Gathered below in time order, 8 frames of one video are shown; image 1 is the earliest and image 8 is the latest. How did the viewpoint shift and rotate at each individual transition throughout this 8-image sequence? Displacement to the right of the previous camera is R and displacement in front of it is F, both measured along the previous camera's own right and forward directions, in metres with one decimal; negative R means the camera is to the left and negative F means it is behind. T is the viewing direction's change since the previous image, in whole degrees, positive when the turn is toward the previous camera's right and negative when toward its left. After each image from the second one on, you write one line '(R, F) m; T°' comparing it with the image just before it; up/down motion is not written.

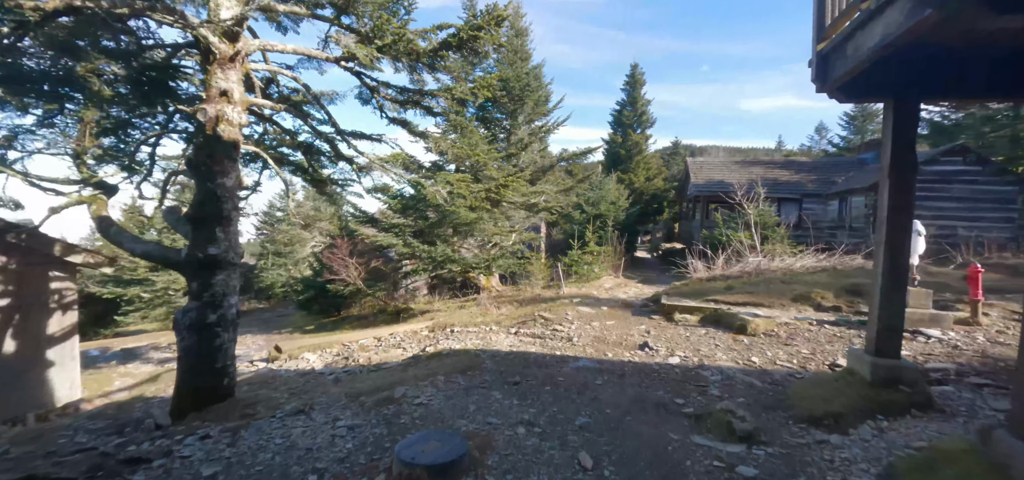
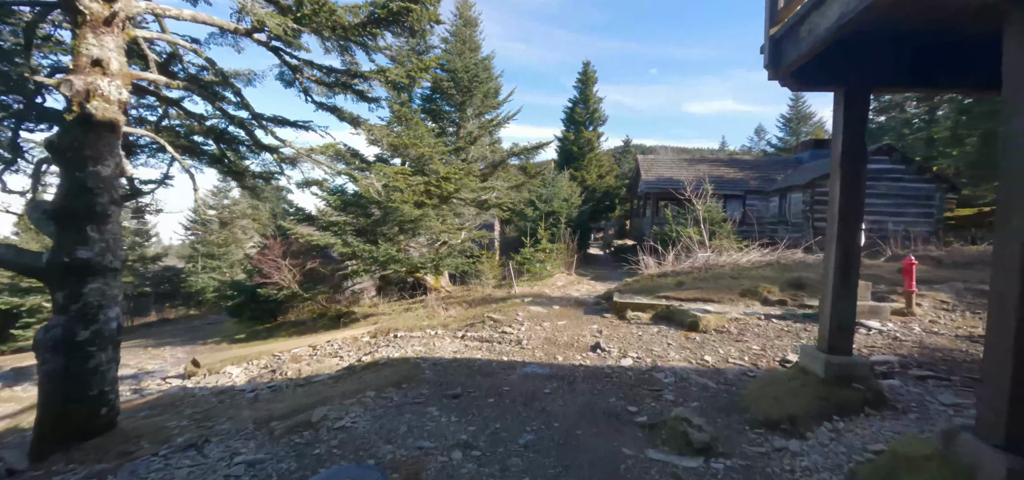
(+0.2, +0.5) m; +6°
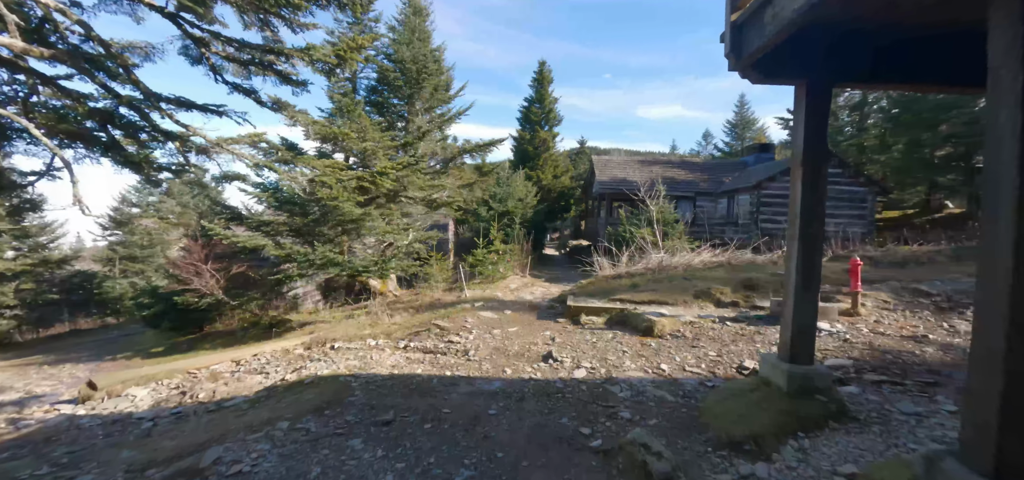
(+0.2, +0.6) m; +6°
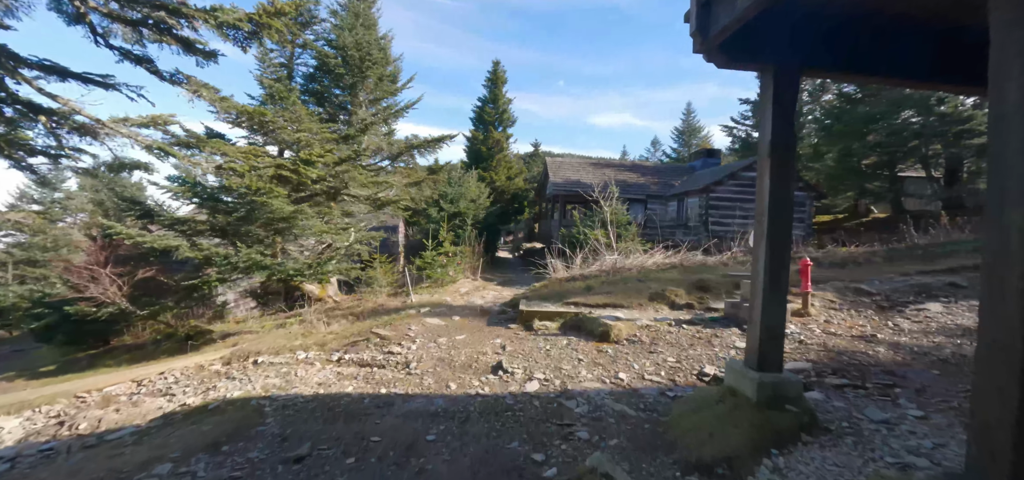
(+0.1, +0.6) m; +6°
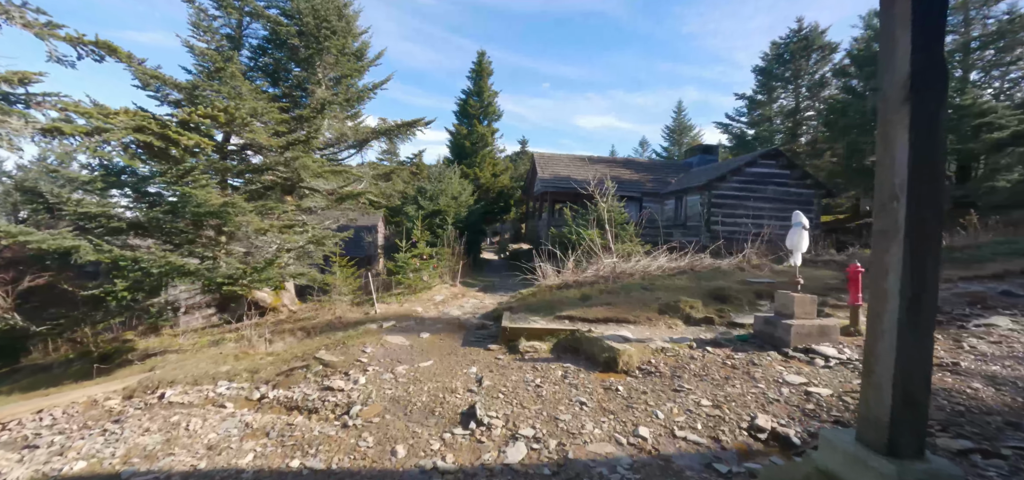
(+0.1, +1.6) m; +2°
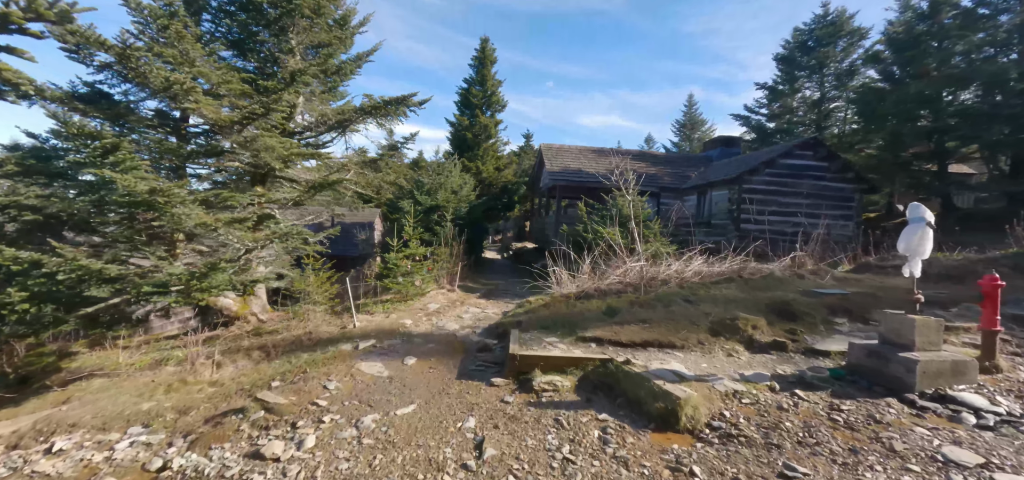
(-0.1, +1.7) m; 0°
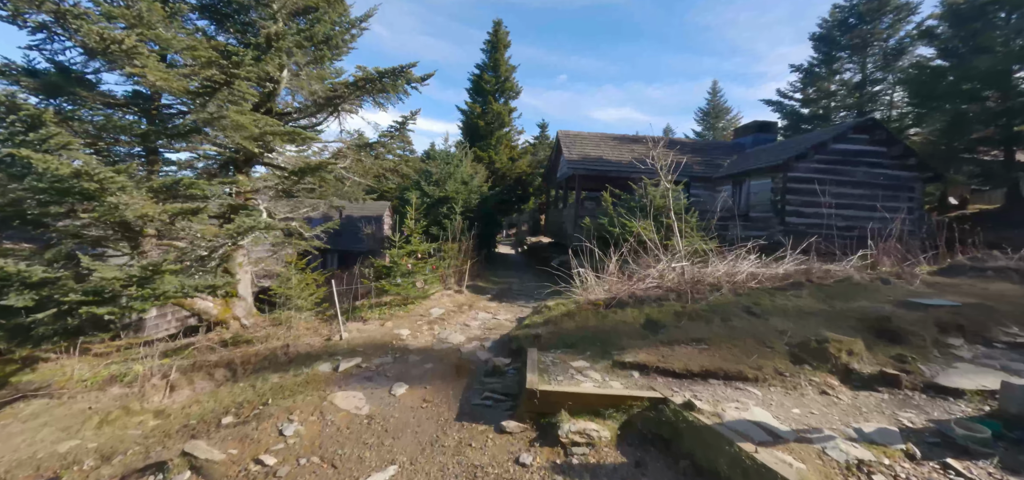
(0.0, +1.3) m; -2°
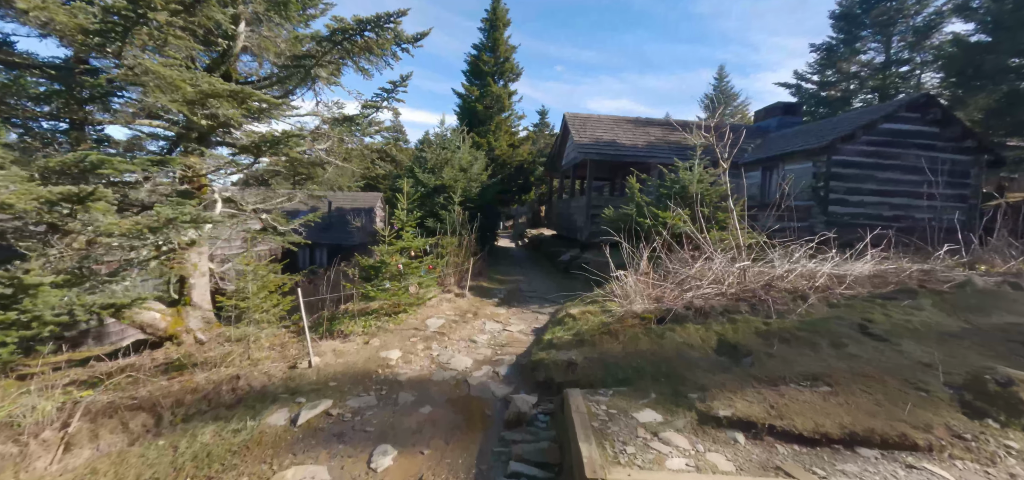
(-0.3, +1.5) m; +1°
